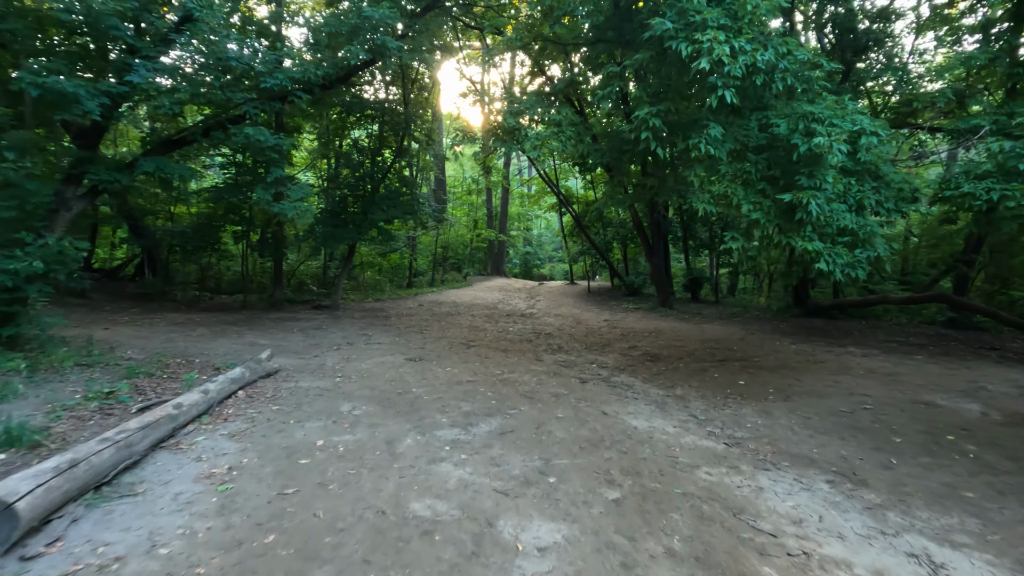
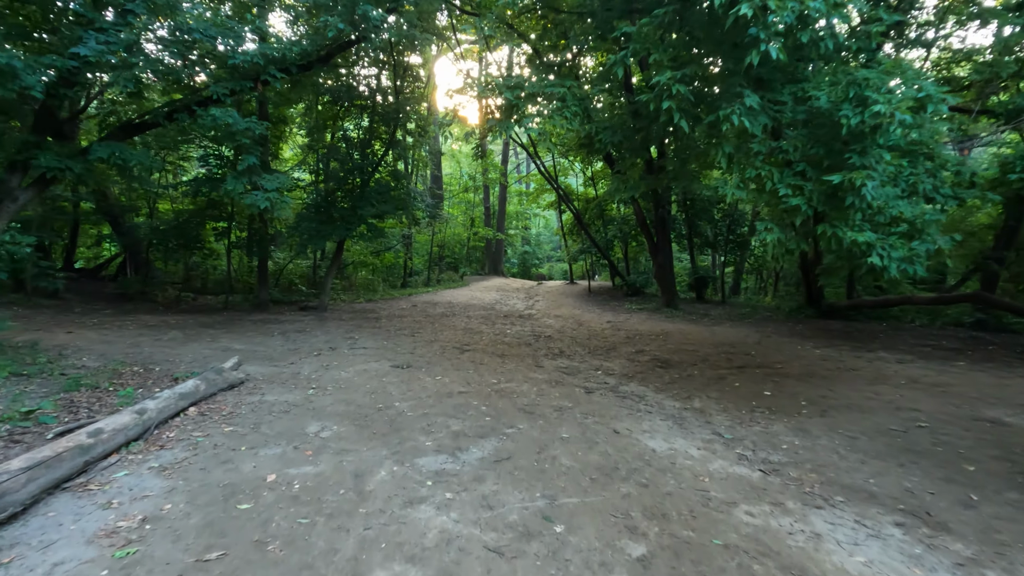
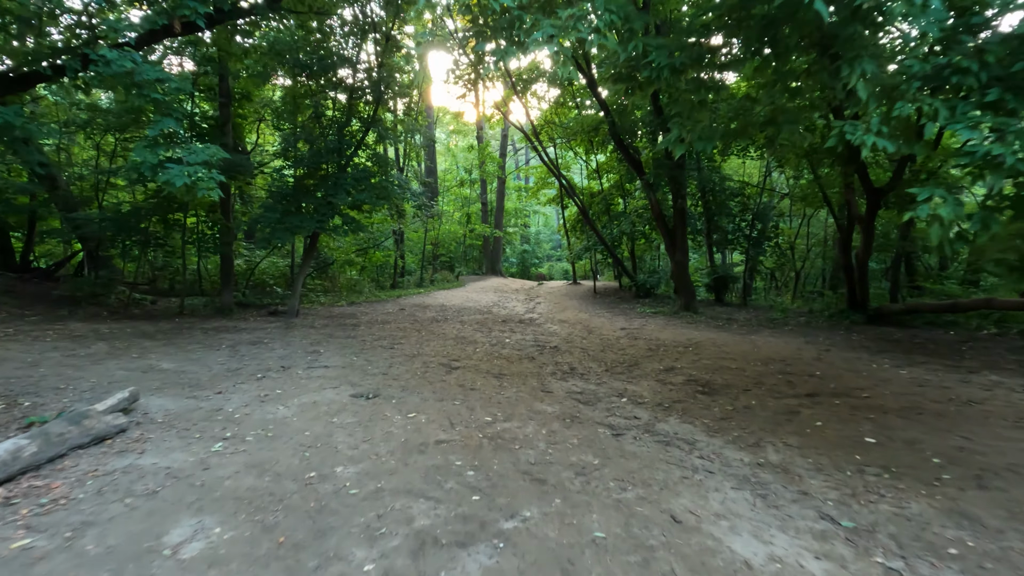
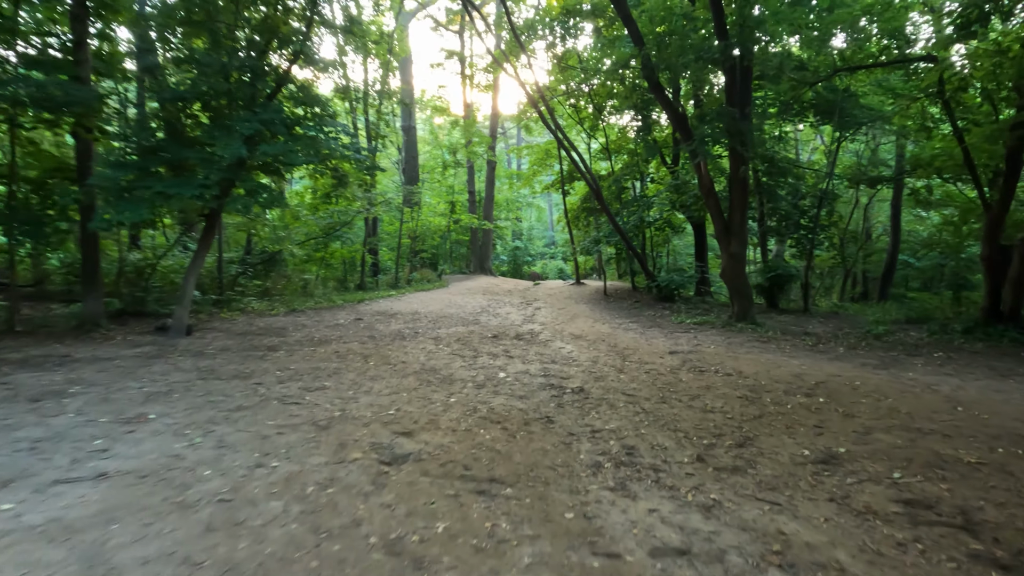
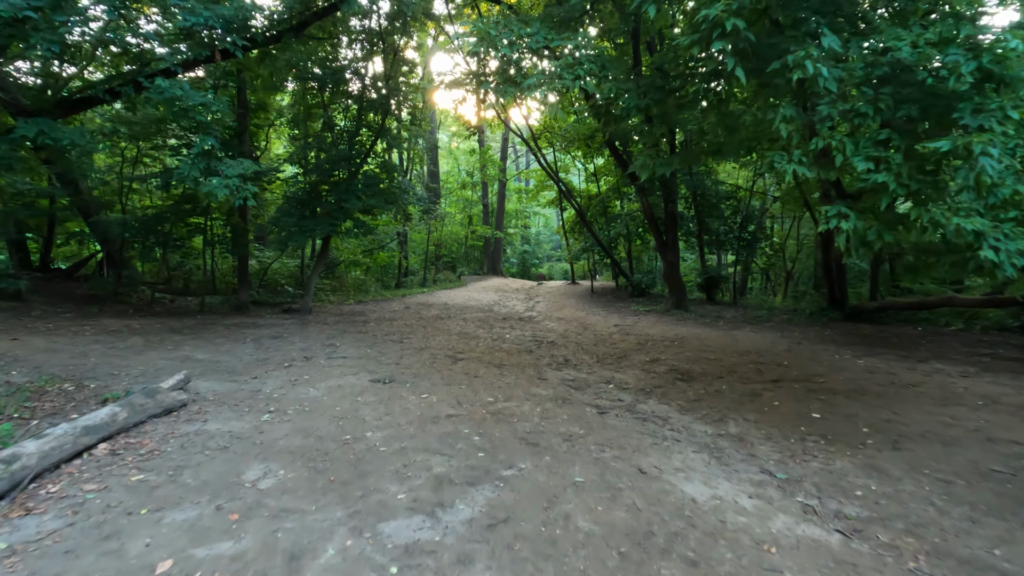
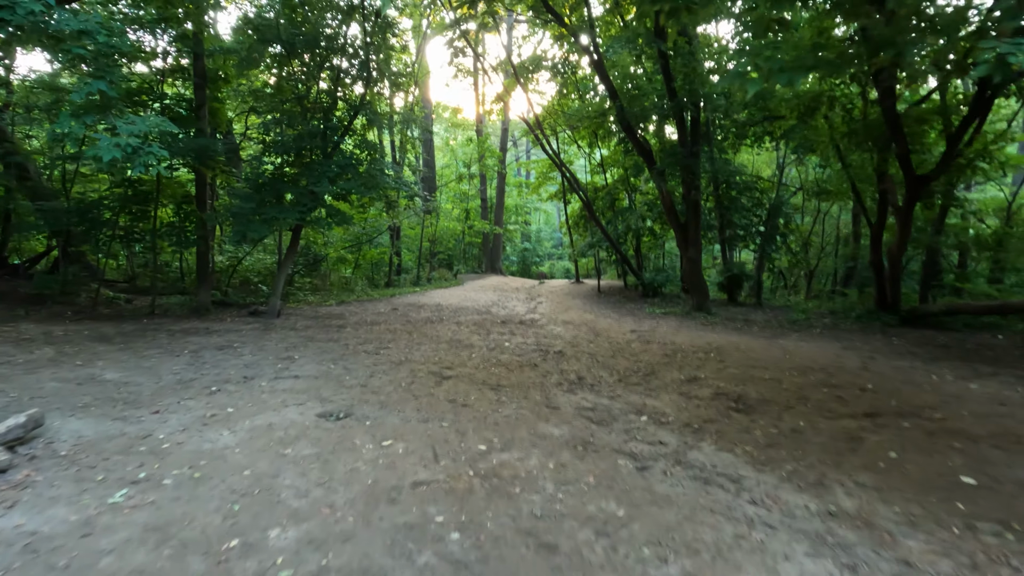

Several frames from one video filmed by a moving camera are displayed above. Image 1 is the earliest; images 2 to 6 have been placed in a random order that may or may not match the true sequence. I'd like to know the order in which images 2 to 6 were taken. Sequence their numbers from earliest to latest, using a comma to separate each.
2, 5, 3, 6, 4
